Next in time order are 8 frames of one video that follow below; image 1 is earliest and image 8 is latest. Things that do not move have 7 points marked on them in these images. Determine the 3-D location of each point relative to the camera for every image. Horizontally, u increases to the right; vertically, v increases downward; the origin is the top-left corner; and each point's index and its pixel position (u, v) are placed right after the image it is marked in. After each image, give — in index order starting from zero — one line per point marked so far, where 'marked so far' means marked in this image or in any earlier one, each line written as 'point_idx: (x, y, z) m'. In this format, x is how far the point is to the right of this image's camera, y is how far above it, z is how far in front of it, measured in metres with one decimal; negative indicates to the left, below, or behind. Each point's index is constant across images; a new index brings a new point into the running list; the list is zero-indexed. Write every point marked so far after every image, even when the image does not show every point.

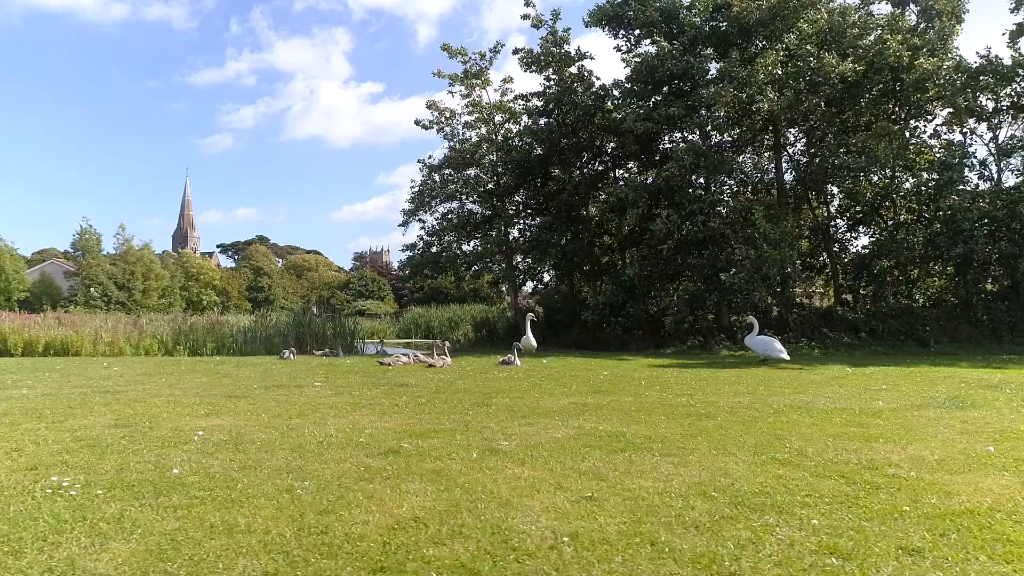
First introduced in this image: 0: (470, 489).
0: (-0.3, -1.3, +4.1) m
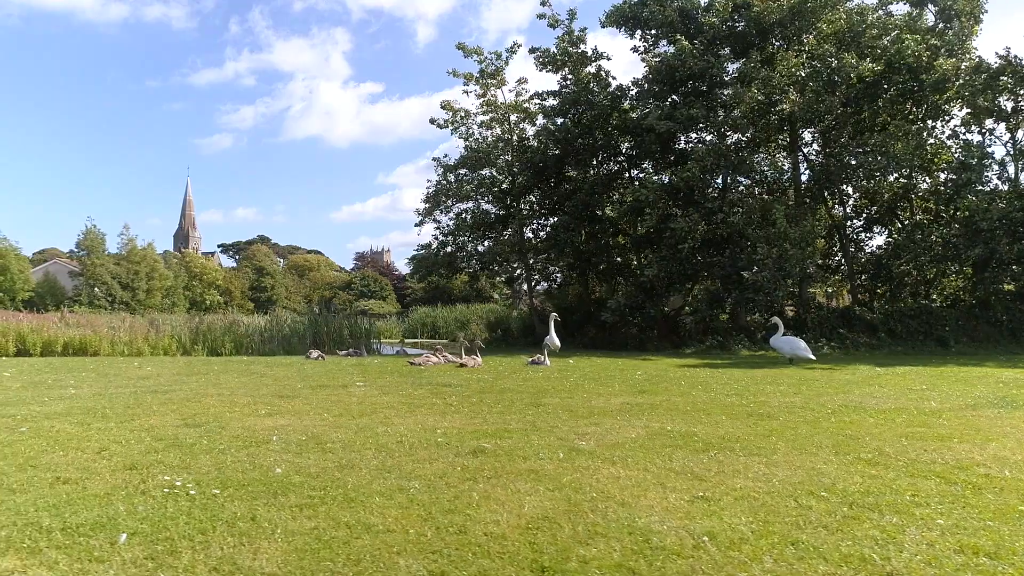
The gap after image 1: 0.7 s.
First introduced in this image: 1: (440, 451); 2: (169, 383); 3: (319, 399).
0: (+0.5, -1.3, +4.1) m
1: (-0.6, -1.4, +5.2) m
2: (-5.7, -1.6, +10.3) m
3: (-2.6, -1.5, +8.6) m
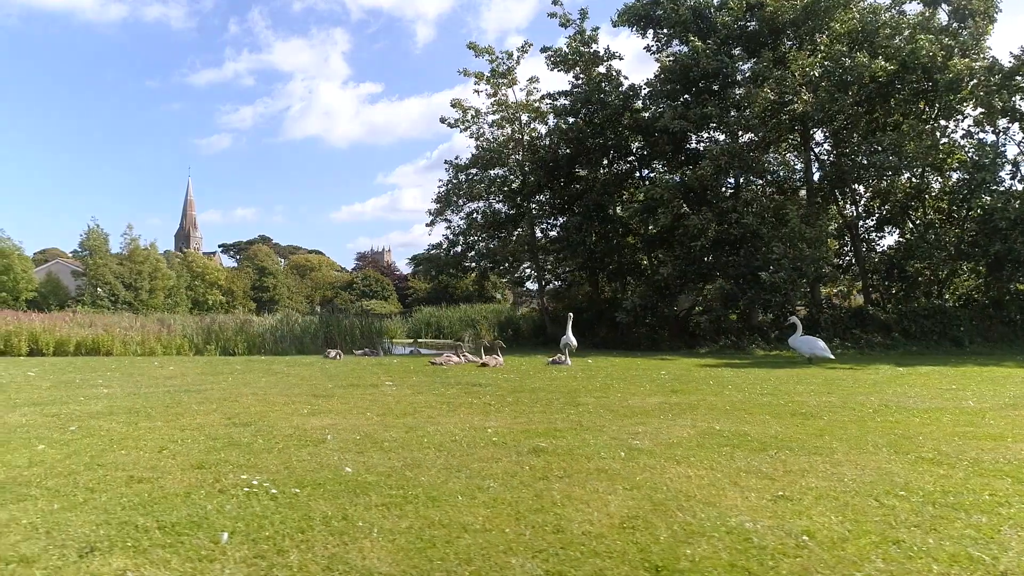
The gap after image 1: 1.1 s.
0: (+1.0, -1.3, +4.1) m
1: (-0.1, -1.4, +5.2) m
2: (-5.2, -1.6, +10.3) m
3: (-2.1, -1.5, +8.6) m
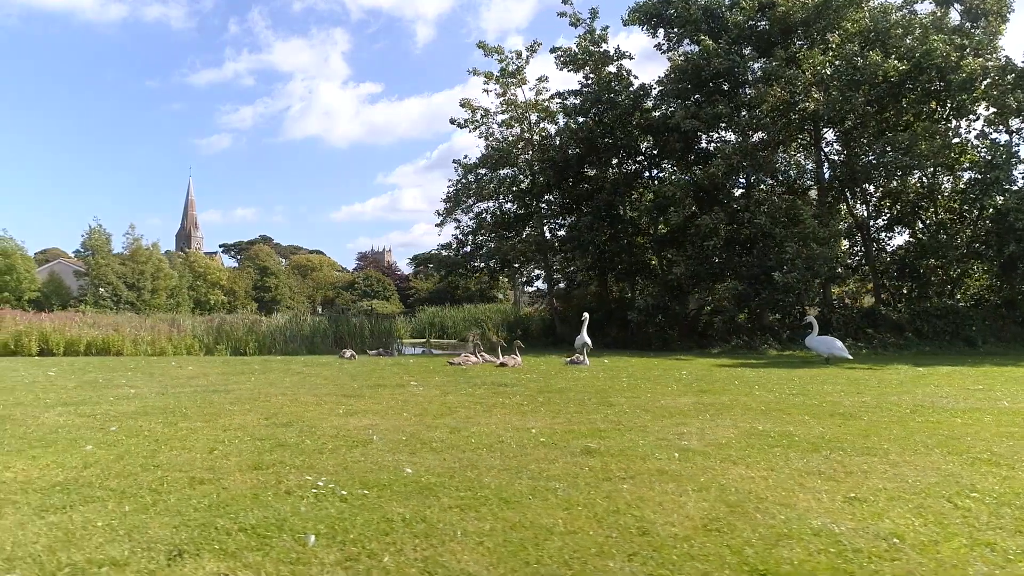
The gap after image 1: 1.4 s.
0: (+1.4, -1.3, +4.1) m
1: (+0.3, -1.3, +5.2) m
2: (-4.7, -1.6, +10.2) m
3: (-1.7, -1.5, +8.5) m
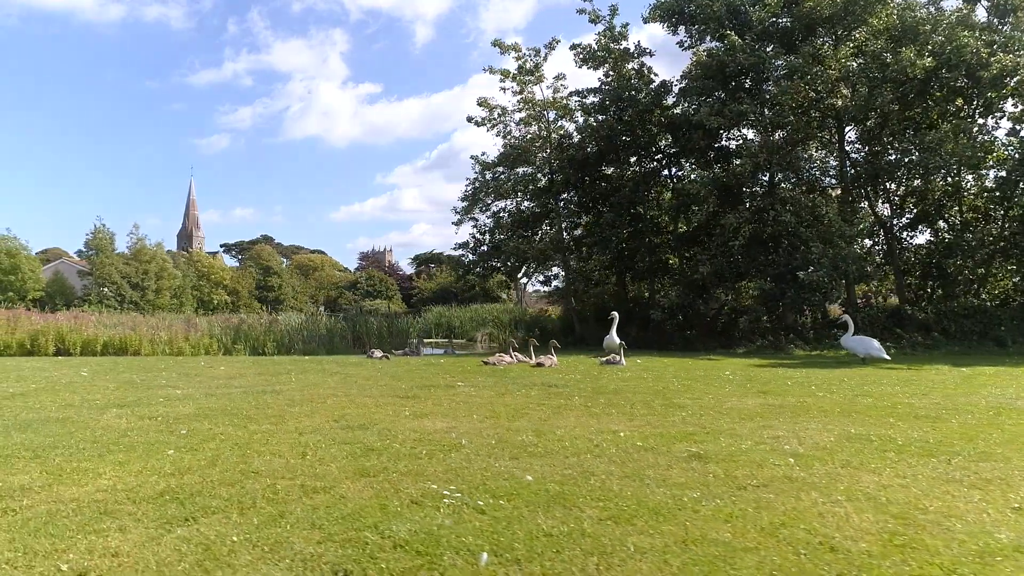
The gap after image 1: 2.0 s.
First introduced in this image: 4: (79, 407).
0: (+2.2, -1.3, +3.8) m
1: (+1.1, -1.3, +4.9) m
2: (-3.9, -1.5, +10.0) m
3: (-0.9, -1.5, +8.2) m
4: (-5.1, -1.4, +7.4) m
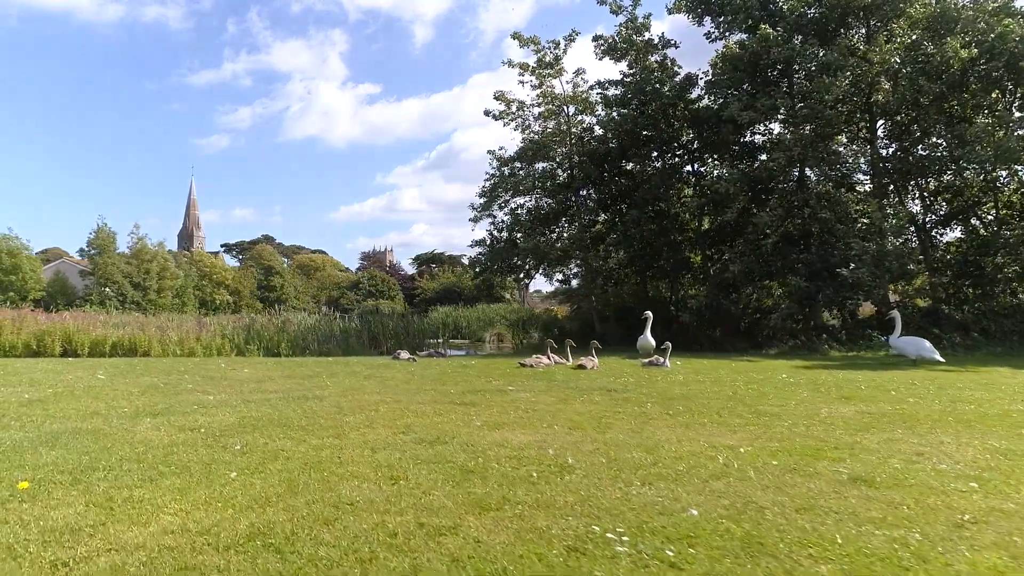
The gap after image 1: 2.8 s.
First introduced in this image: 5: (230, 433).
0: (+3.0, -1.2, +3.0) m
1: (+2.0, -1.3, +4.1) m
2: (-3.1, -1.5, +9.2) m
3: (-0.1, -1.4, +7.5) m
4: (-4.3, -1.4, +6.6) m
5: (-2.5, -1.3, +5.6) m
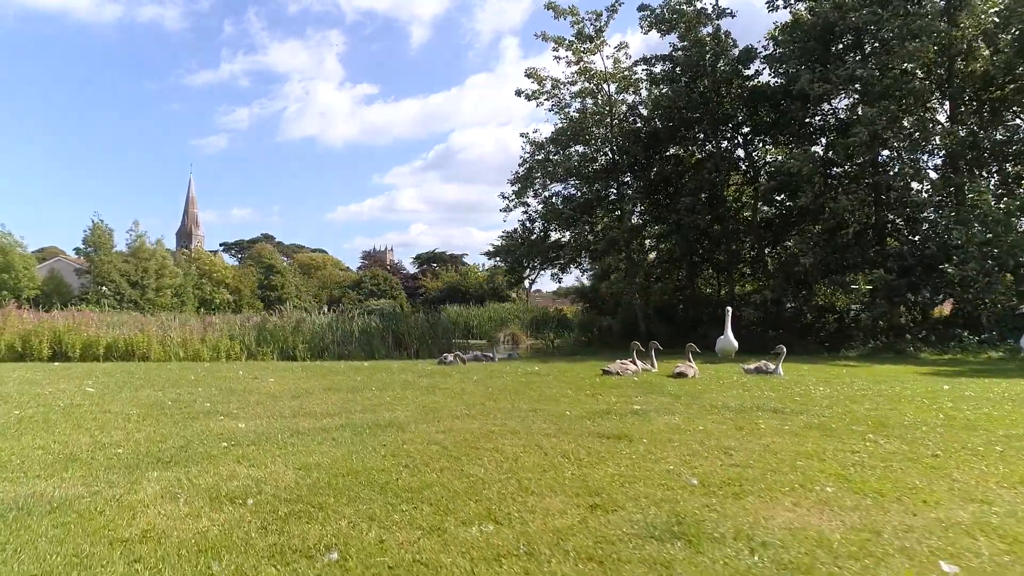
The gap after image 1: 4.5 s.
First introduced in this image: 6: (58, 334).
0: (+4.5, -1.1, +0.6) m
1: (+3.4, -1.1, +1.7) m
2: (-1.6, -1.3, +6.8) m
3: (+1.4, -1.3, +5.1) m
4: (-2.8, -1.2, +4.2) m
5: (-1.1, -1.1, +3.2) m
6: (-12.9, -1.3, +17.8) m
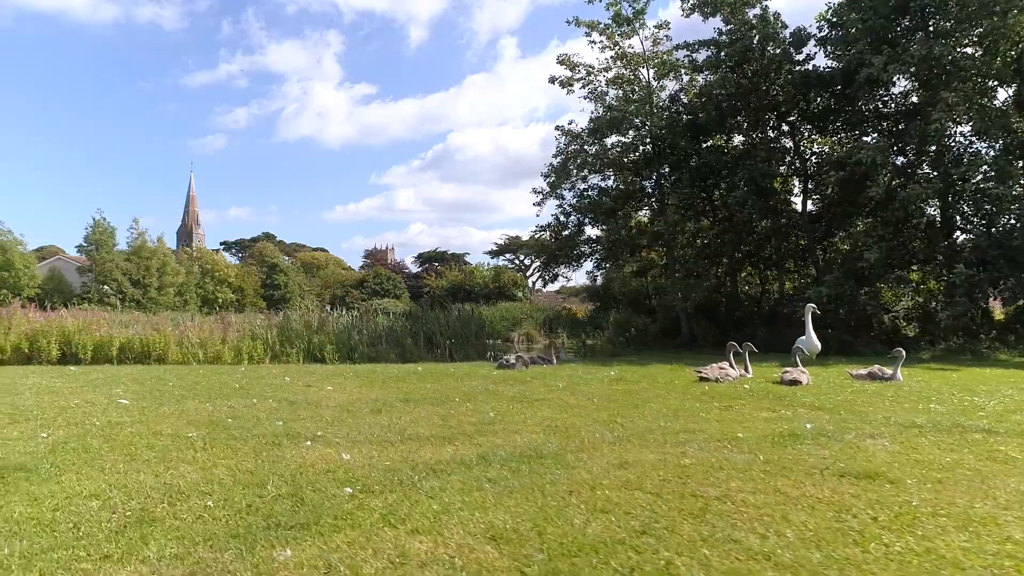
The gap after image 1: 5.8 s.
0: (+5.8, -1.0, -0.7) m
1: (+4.8, -1.0, +0.3) m
2: (-0.3, -1.2, +5.4) m
3: (+2.7, -1.2, +3.7) m
4: (-1.5, -1.1, +2.8) m
5: (+0.3, -1.1, +1.8) m
6: (-11.6, -1.2, +16.4) m
